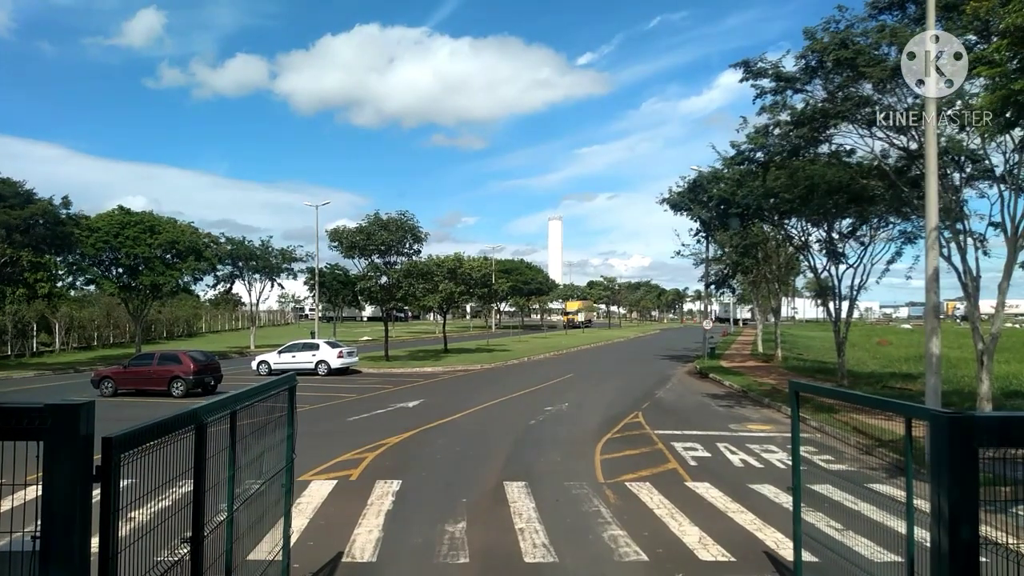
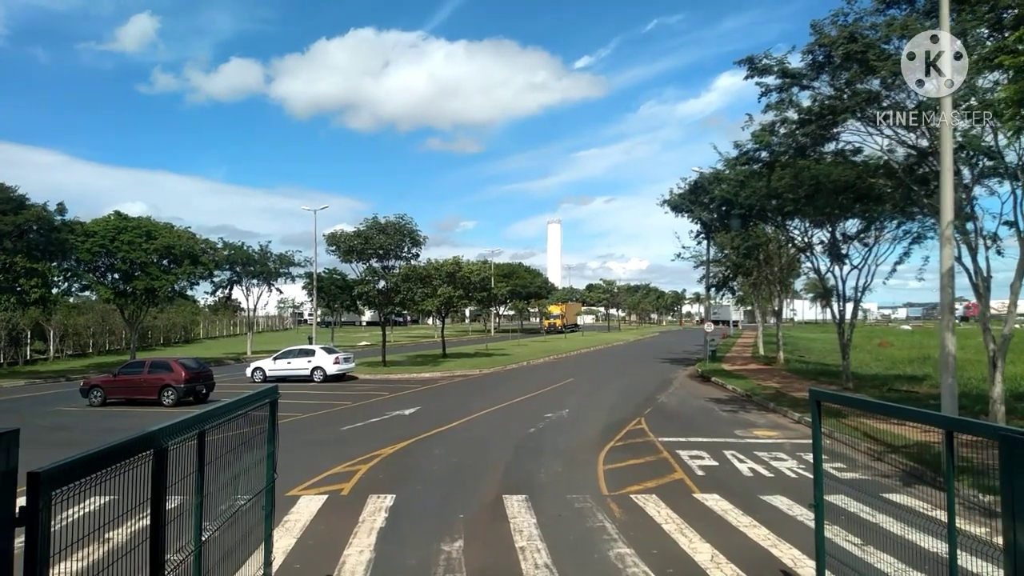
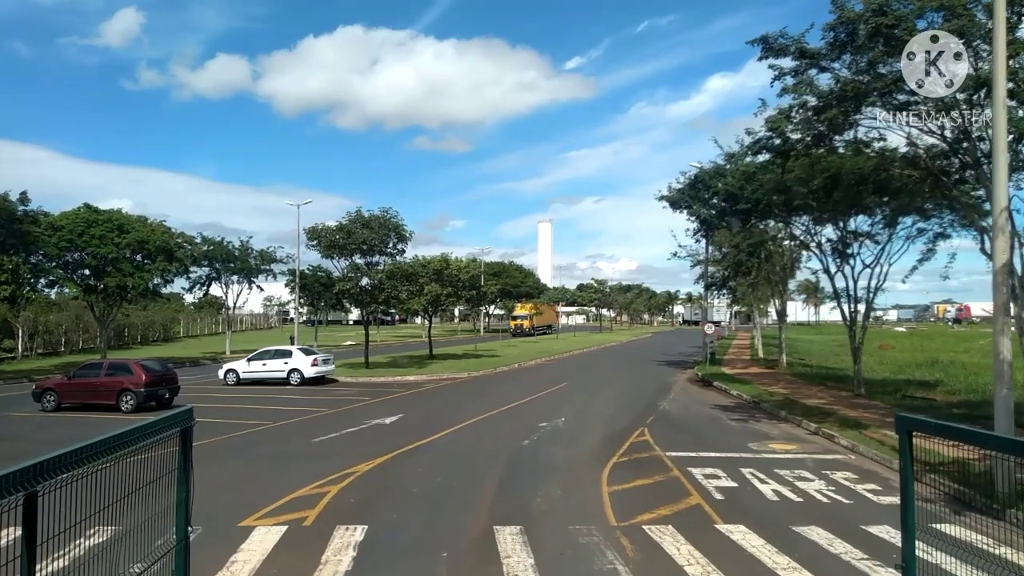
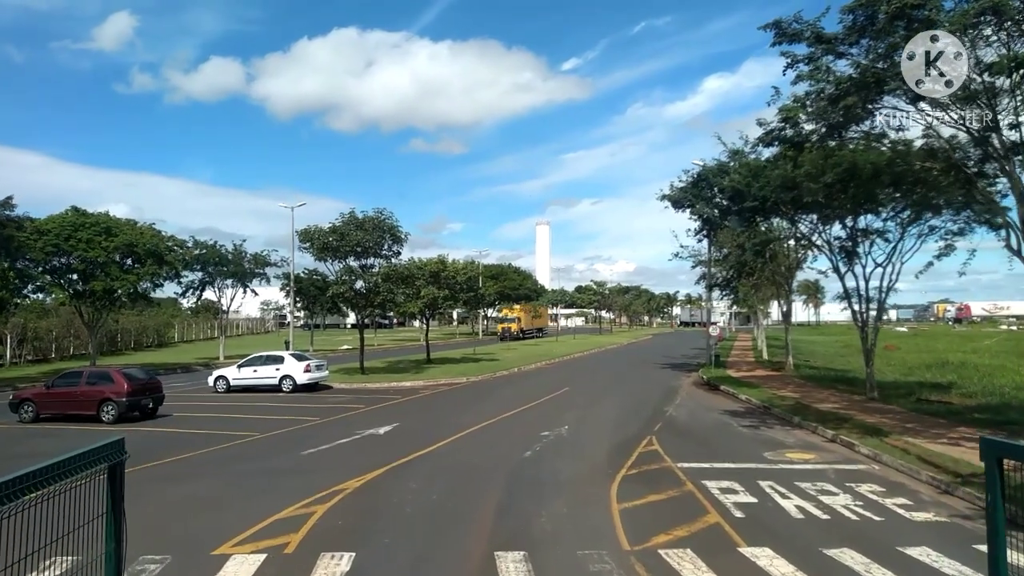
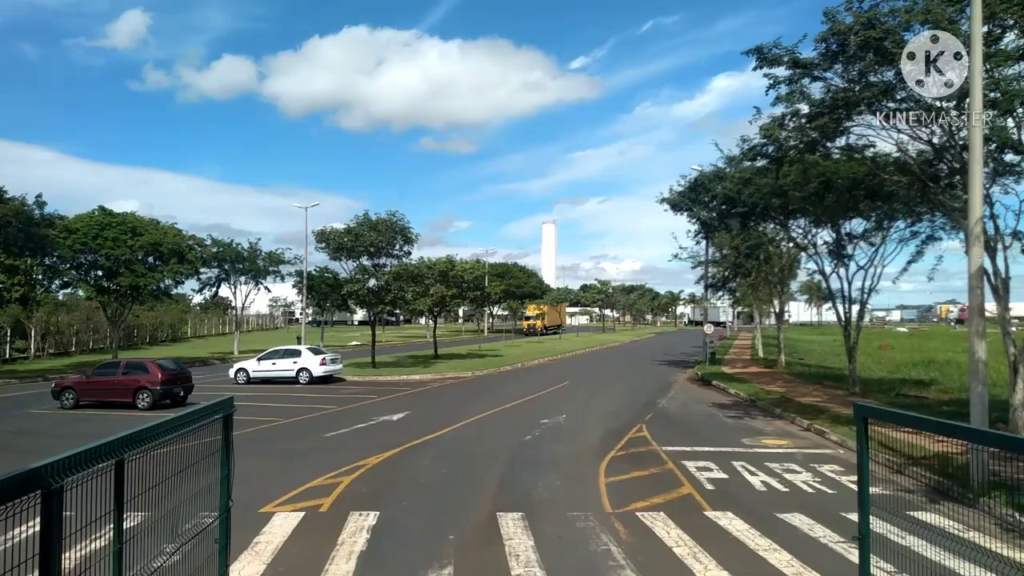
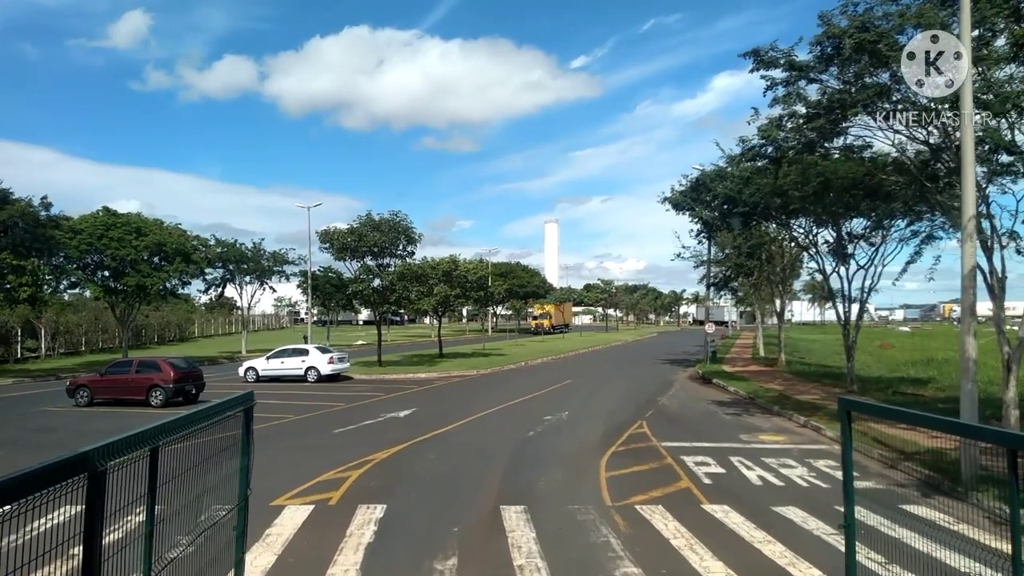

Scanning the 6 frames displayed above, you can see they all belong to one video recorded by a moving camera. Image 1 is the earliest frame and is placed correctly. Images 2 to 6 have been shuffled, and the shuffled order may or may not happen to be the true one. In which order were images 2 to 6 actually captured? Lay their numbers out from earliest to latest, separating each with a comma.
2, 6, 5, 3, 4
